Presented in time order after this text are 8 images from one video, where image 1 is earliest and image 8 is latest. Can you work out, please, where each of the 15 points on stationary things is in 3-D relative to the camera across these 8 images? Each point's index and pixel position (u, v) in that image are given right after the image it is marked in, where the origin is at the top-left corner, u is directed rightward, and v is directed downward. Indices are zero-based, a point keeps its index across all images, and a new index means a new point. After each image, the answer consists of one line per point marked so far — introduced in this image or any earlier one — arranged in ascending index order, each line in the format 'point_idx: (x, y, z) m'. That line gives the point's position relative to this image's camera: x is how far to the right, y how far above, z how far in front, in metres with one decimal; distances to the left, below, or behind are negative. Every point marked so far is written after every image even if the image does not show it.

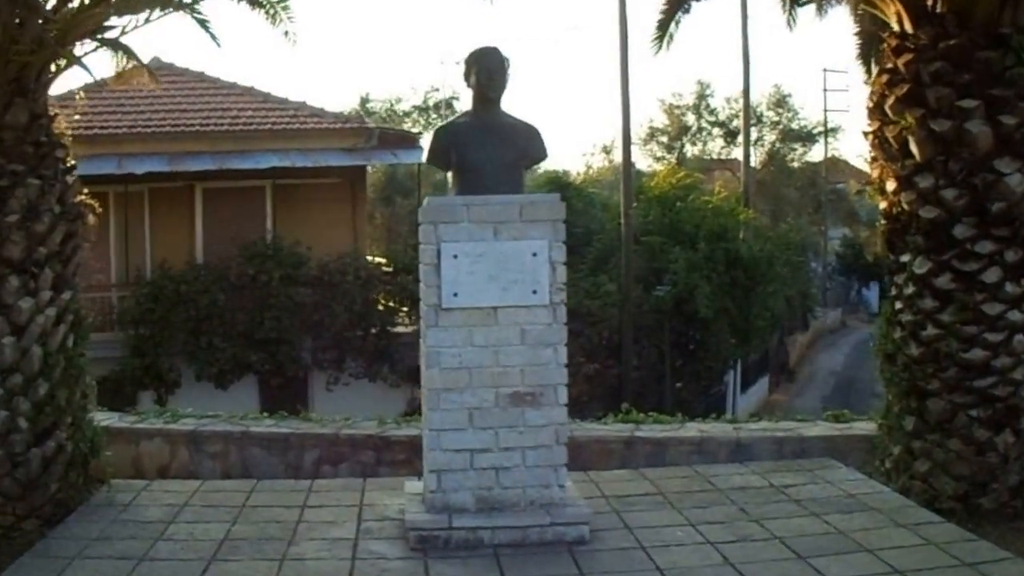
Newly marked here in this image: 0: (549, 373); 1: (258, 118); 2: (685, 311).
0: (+0.2, -0.5, +5.8) m
1: (-3.5, +2.4, +16.7) m
2: (+2.6, -0.3, +18.2) m
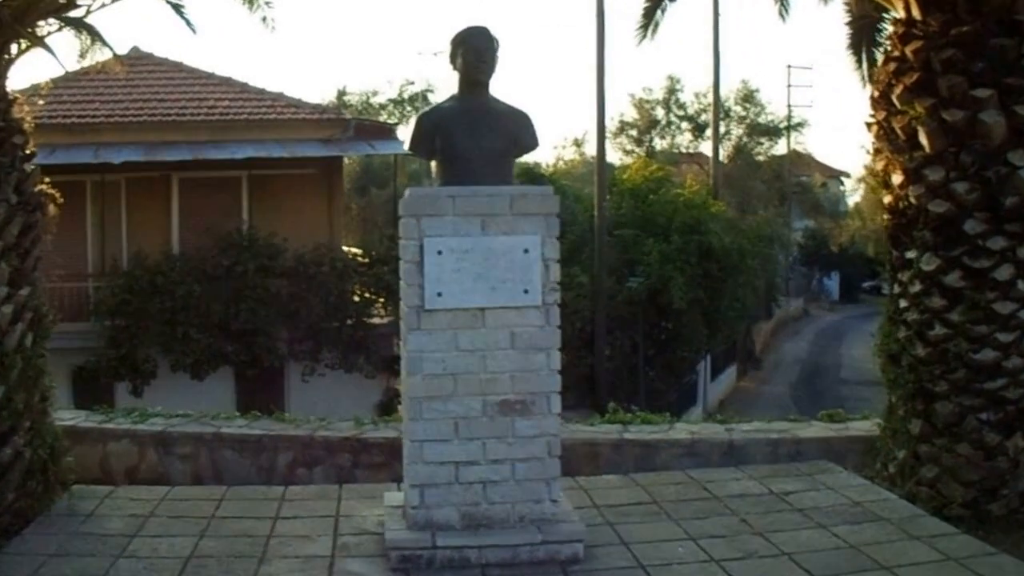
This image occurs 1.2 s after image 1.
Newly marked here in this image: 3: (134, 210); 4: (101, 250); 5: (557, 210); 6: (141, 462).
0: (+0.1, -0.5, +5.4) m
1: (-3.8, +2.5, +16.2) m
2: (+2.3, -0.2, +17.8) m
3: (-5.1, +1.1, +15.8) m
4: (-5.5, +0.5, +15.7) m
5: (+0.2, +0.4, +5.4) m
6: (-2.4, -1.1, +7.7) m
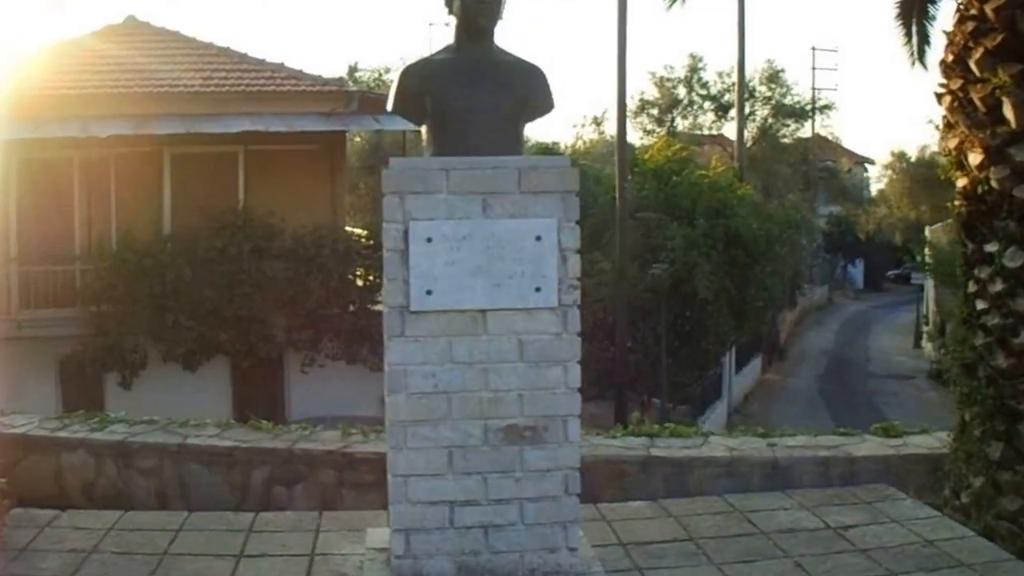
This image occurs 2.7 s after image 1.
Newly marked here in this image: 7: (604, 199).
0: (+0.2, -0.5, +4.4) m
1: (-3.6, +2.7, +15.2) m
2: (+2.5, 0.0, +16.8) m
3: (-4.9, +1.3, +14.8) m
4: (-5.3, +0.7, +14.7) m
5: (+0.2, +0.4, +4.4) m
6: (-2.4, -1.1, +6.8) m
7: (+1.4, +1.3, +17.8) m
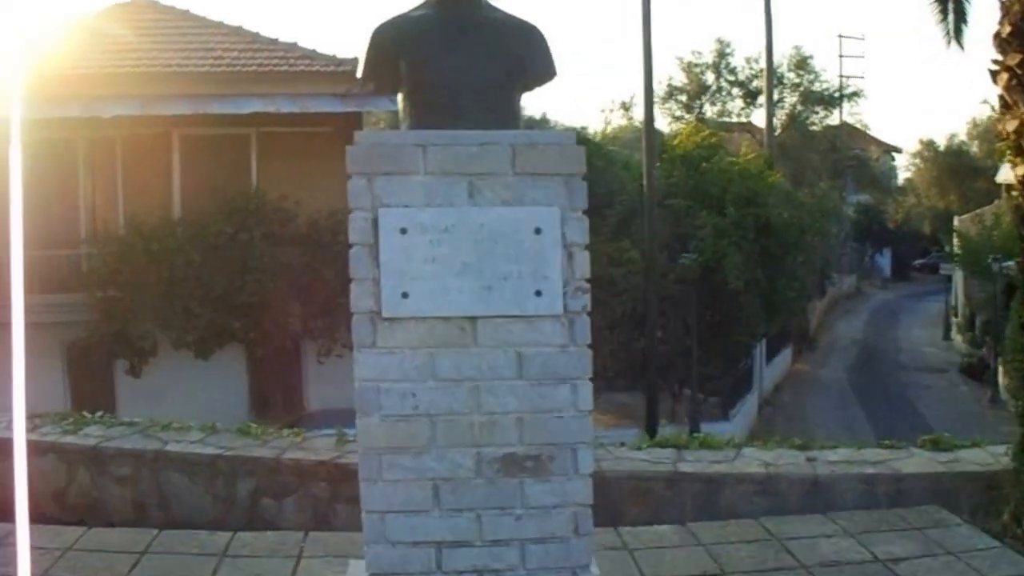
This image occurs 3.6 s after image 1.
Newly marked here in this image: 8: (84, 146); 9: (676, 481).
0: (+0.2, -0.5, +3.8) m
1: (-3.3, +2.9, +14.6) m
2: (+2.8, +0.1, +16.1) m
3: (-4.6, +1.4, +14.3) m
4: (-5.1, +0.9, +14.2) m
5: (+0.2, +0.4, +3.7) m
6: (-2.3, -1.0, +6.2) m
7: (+1.8, +1.5, +17.1) m
8: (-5.1, +1.7, +14.1) m
9: (+0.8, -1.0, +5.8) m
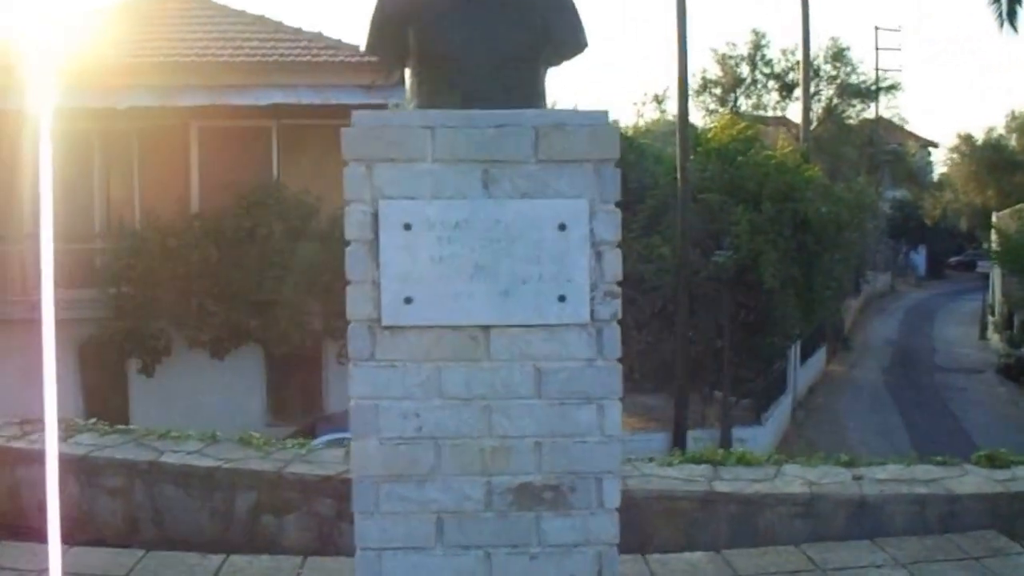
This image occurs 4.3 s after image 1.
0: (+0.2, -0.5, +3.3) m
1: (-3.0, +2.9, +14.2) m
2: (+3.1, +0.1, +15.5) m
3: (-4.3, +1.5, +13.9) m
4: (-4.8, +1.0, +13.8) m
5: (+0.3, +0.4, +3.3) m
6: (-2.2, -1.0, +5.8) m
7: (+2.1, +1.5, +16.5) m
8: (-4.8, +1.8, +13.8) m
9: (+0.9, -1.0, +5.3) m
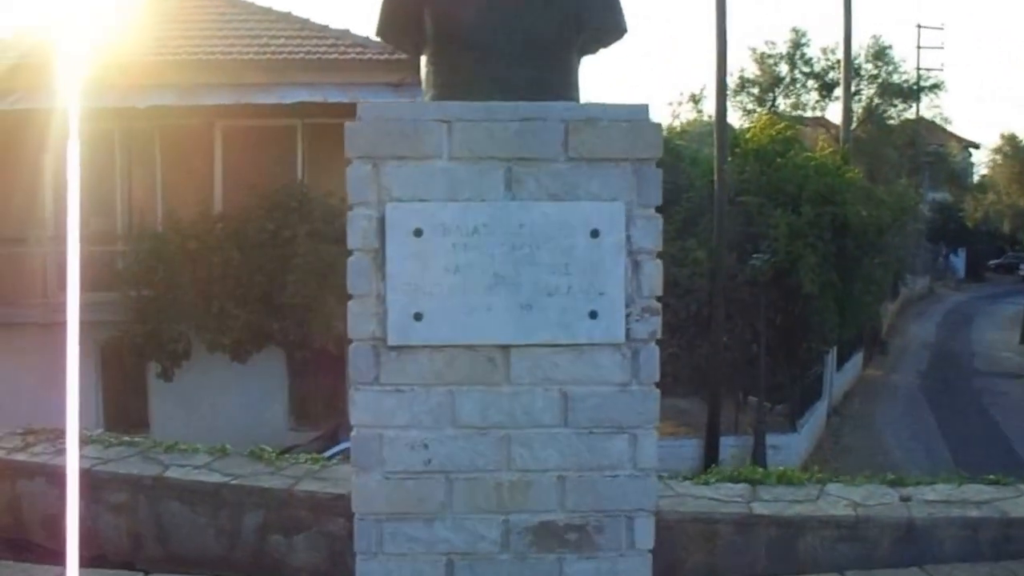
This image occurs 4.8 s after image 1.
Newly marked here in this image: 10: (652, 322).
0: (+0.3, -0.5, +3.0) m
1: (-2.6, +2.9, +14.0) m
2: (+3.5, 0.0, +15.1) m
3: (-3.9, +1.5, +13.7) m
4: (-4.4, +0.9, +13.6) m
5: (+0.4, +0.3, +2.9) m
6: (-2.1, -1.0, +5.5) m
7: (+2.6, +1.4, +16.1) m
8: (-4.5, +1.7, +13.6) m
9: (+1.0, -1.0, +5.0) m
10: (+0.3, -0.1, +3.0) m
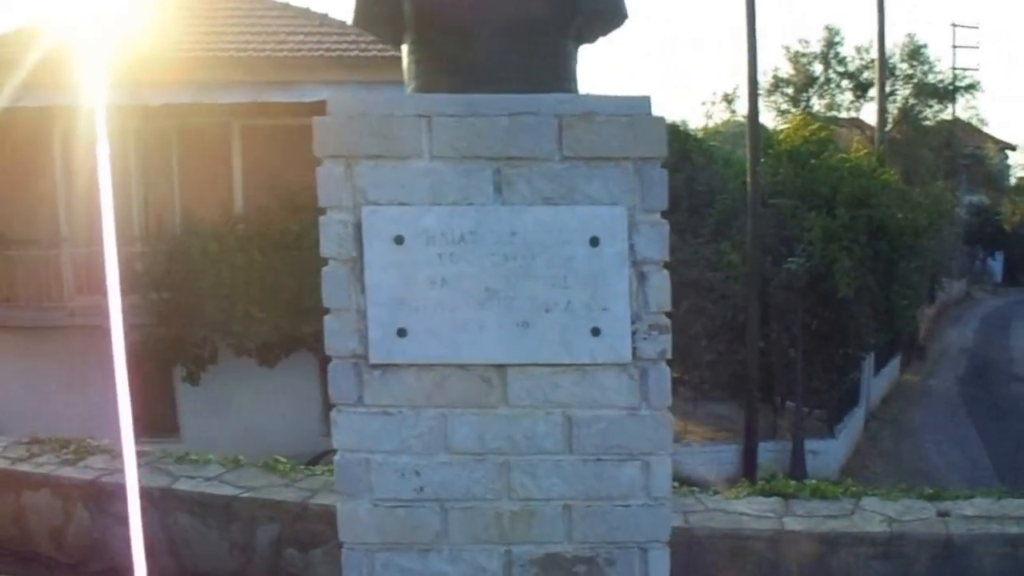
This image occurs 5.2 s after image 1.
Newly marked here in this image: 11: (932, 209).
0: (+0.3, -0.5, +2.7) m
1: (-2.3, +2.8, +13.8) m
2: (+3.8, 0.0, +14.8) m
3: (-3.6, +1.4, +13.6) m
4: (-4.1, +0.9, +13.5) m
5: (+0.4, +0.3, +2.7) m
6: (-2.0, -1.1, +5.3) m
7: (+2.9, +1.4, +15.9) m
8: (-4.2, +1.7, +13.5) m
9: (+1.1, -1.0, +4.7) m
10: (+0.4, -0.1, +2.7) m
11: (+6.1, +1.1, +17.0) m
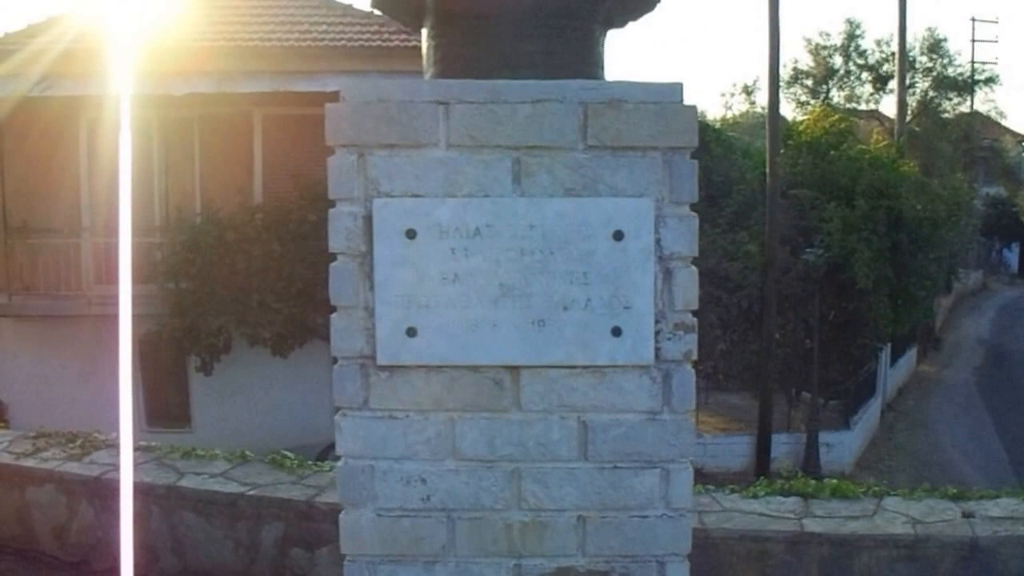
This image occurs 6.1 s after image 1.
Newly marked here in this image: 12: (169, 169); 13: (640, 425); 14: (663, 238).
0: (+0.3, -0.5, +2.6) m
1: (-2.1, +2.9, +13.7) m
2: (+4.0, +0.1, +14.6) m
3: (-3.5, +1.5, +13.5) m
4: (-3.9, +1.0, +13.4) m
5: (+0.4, +0.3, +2.6) m
6: (-1.9, -1.0, +5.2) m
7: (+3.1, +1.5, +15.7) m
8: (-4.0, +1.8, +13.4) m
9: (+1.1, -1.0, +4.6) m
10: (+0.4, -0.1, +2.6) m
11: (+6.3, +1.2, +16.8) m
12: (-3.9, +1.3, +13.4) m
13: (+0.3, -0.3, +2.6) m
14: (+0.3, +0.1, +2.6) m
